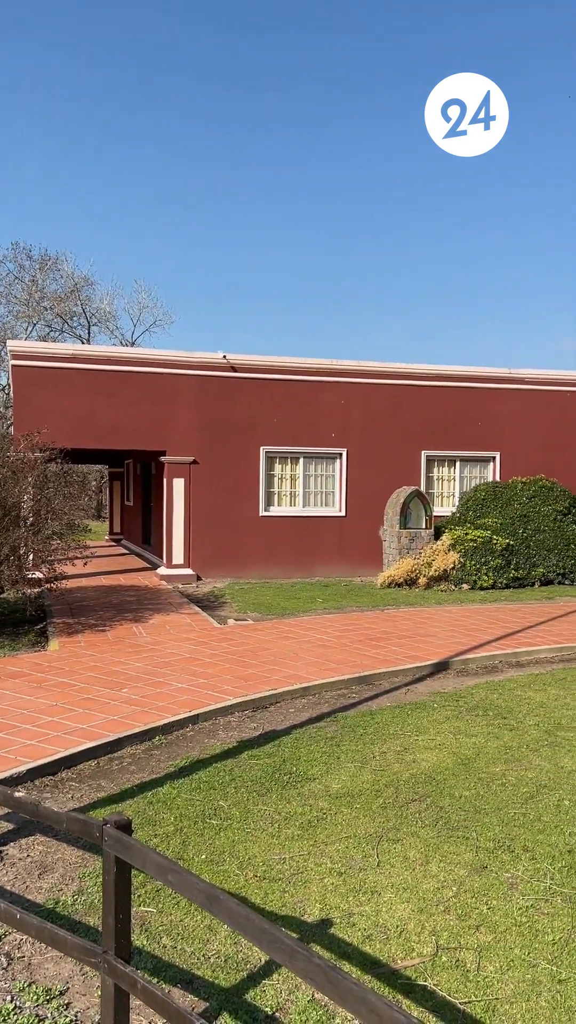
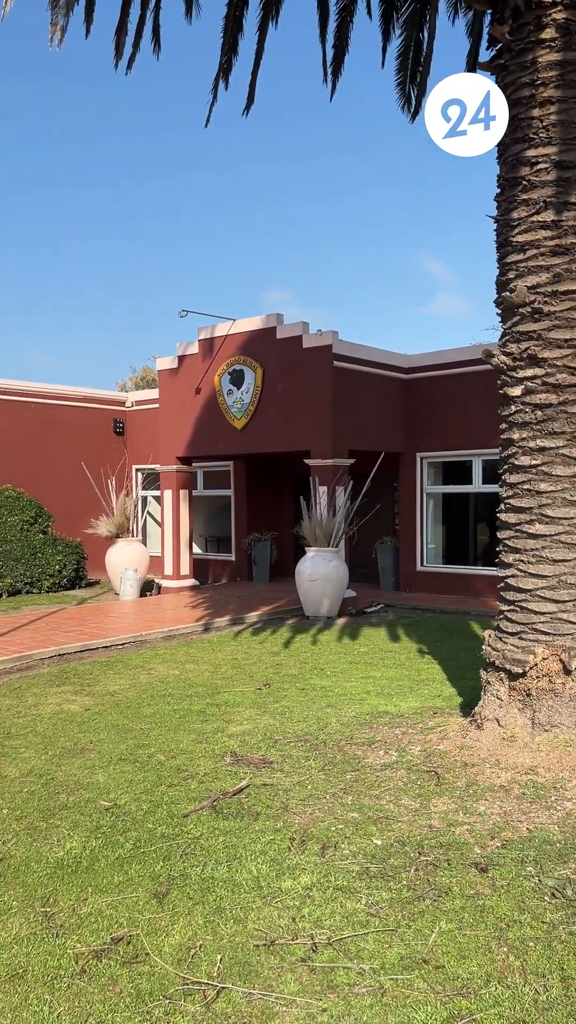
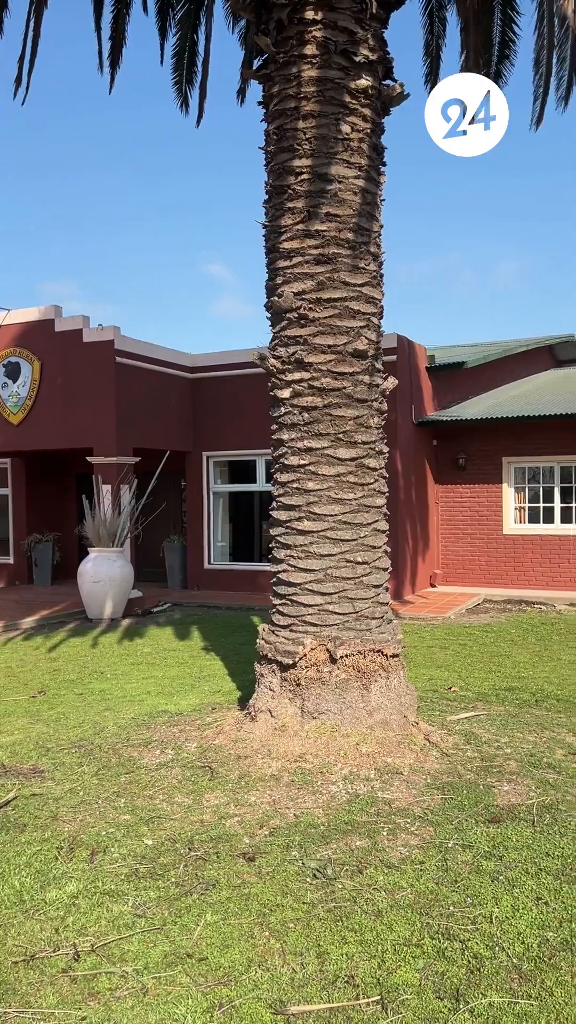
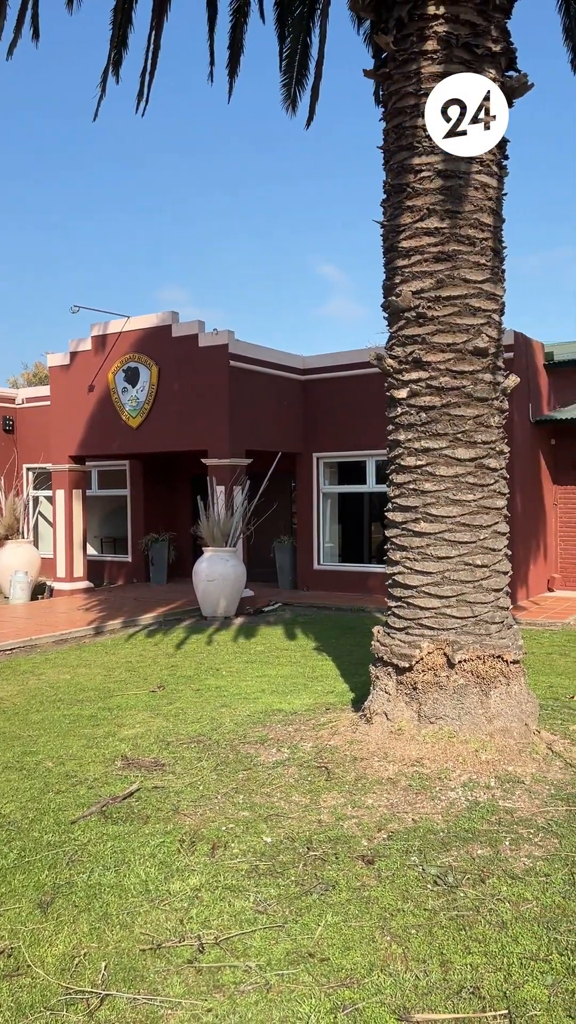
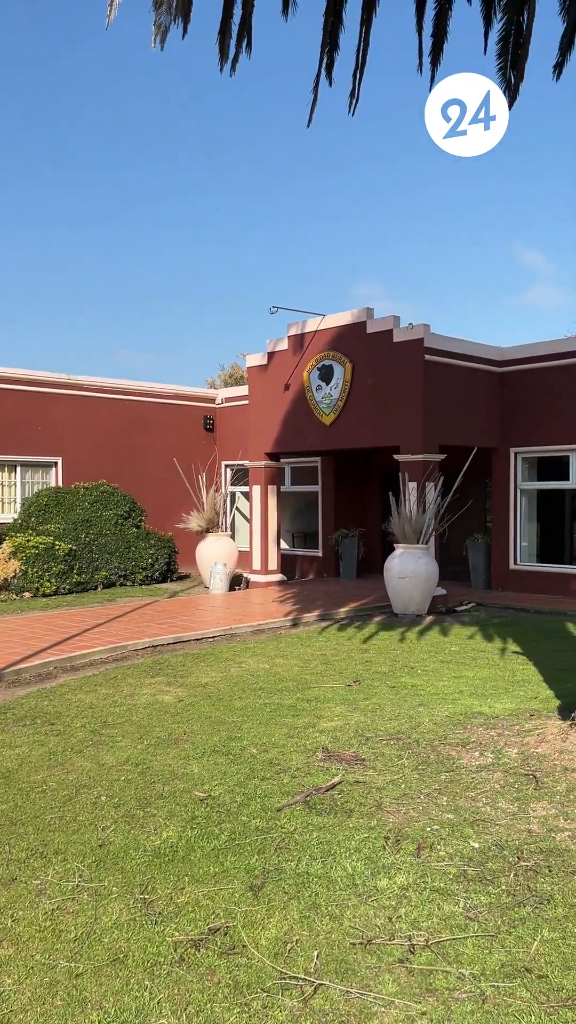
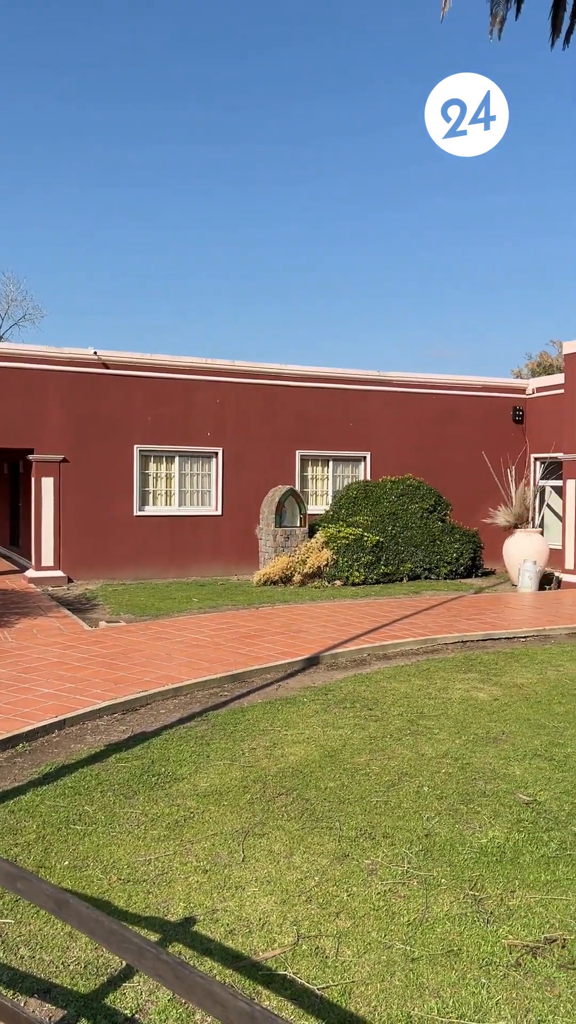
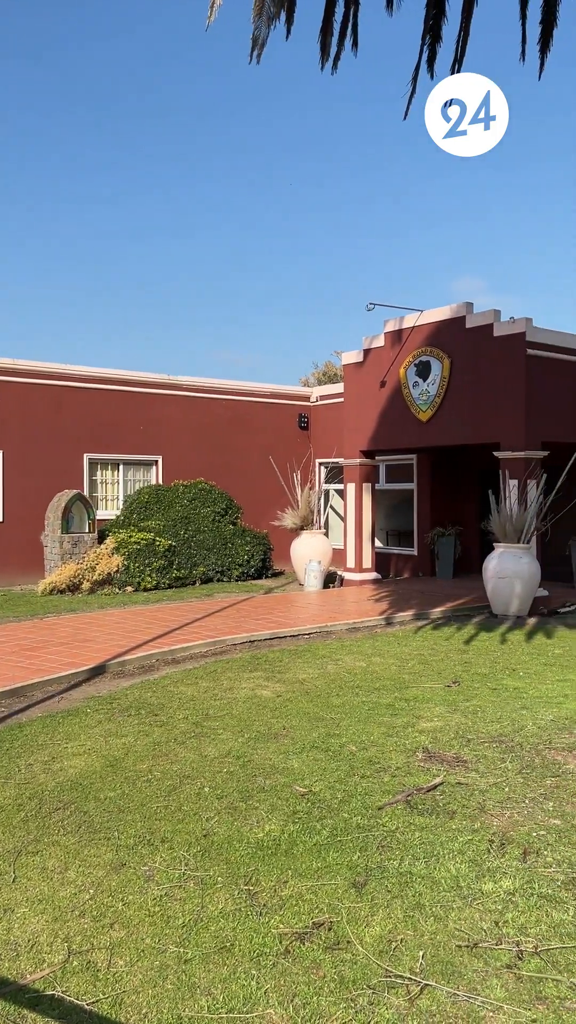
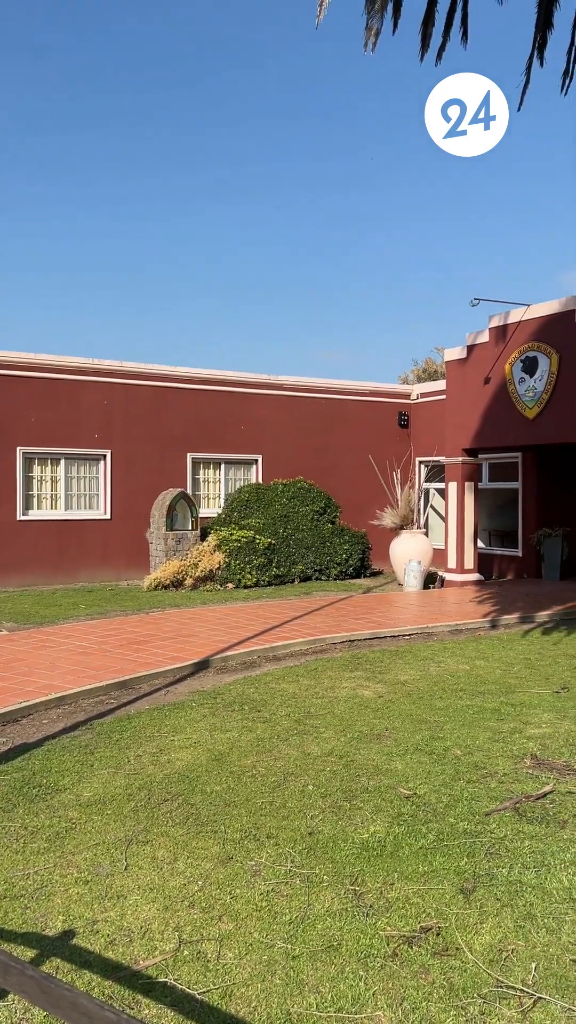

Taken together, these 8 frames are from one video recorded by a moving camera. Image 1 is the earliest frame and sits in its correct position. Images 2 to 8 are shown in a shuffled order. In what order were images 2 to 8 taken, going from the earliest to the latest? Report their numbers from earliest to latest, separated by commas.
6, 8, 7, 5, 2, 4, 3
